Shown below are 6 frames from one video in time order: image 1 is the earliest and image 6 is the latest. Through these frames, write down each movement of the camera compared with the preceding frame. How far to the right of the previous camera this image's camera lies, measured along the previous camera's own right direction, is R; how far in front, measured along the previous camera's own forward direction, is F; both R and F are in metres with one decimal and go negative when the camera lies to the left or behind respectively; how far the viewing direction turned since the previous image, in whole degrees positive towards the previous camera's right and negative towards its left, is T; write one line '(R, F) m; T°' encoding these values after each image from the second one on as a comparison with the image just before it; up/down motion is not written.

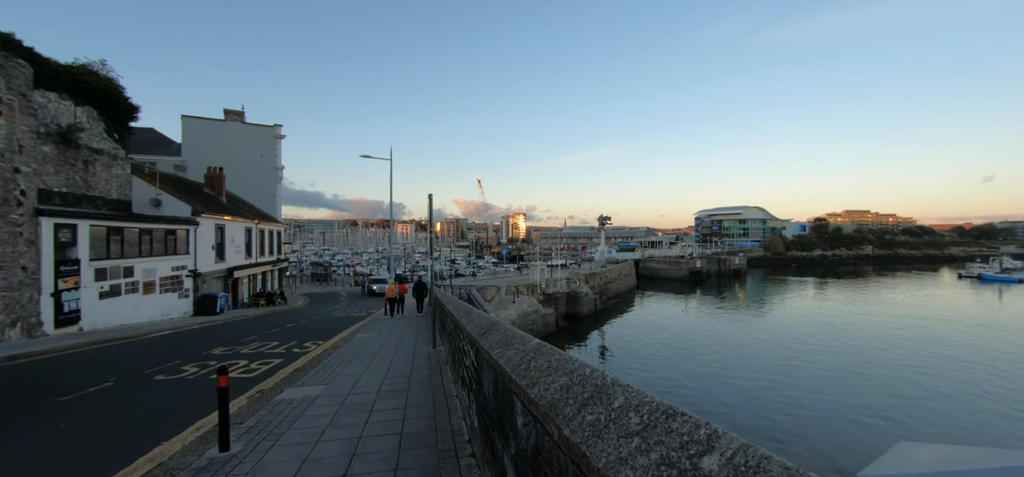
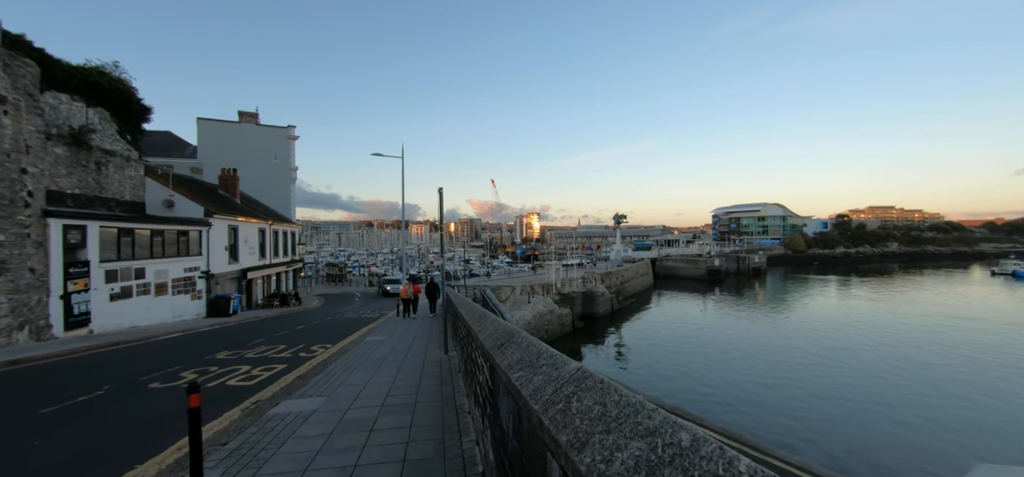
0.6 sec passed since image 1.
(-0.1, +0.7) m; -2°
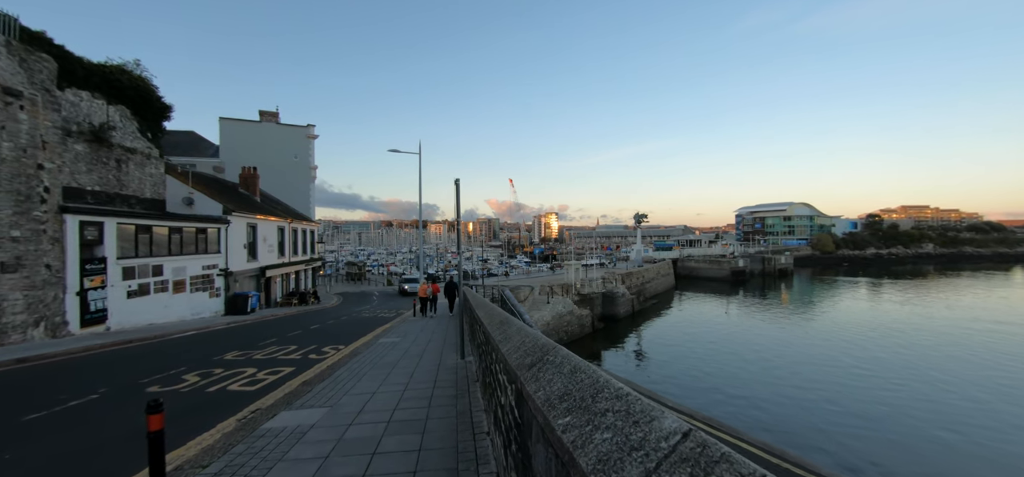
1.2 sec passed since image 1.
(-0.1, +0.8) m; -3°
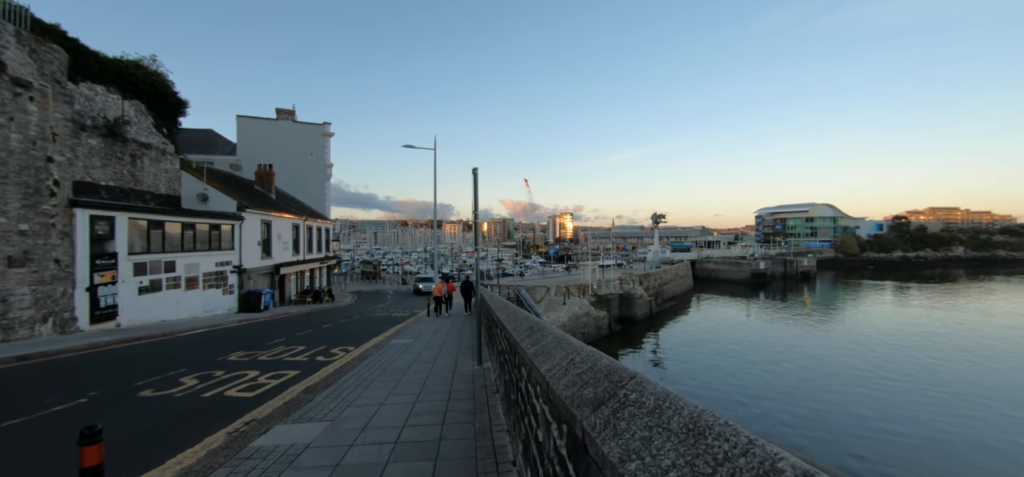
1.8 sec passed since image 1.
(-0.2, +0.7) m; -2°
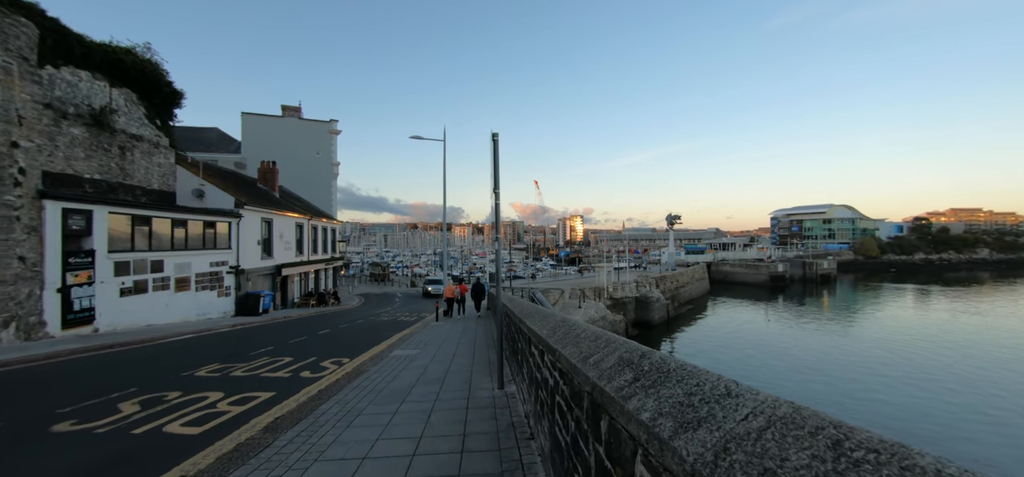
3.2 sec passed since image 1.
(-0.3, +1.6) m; -1°
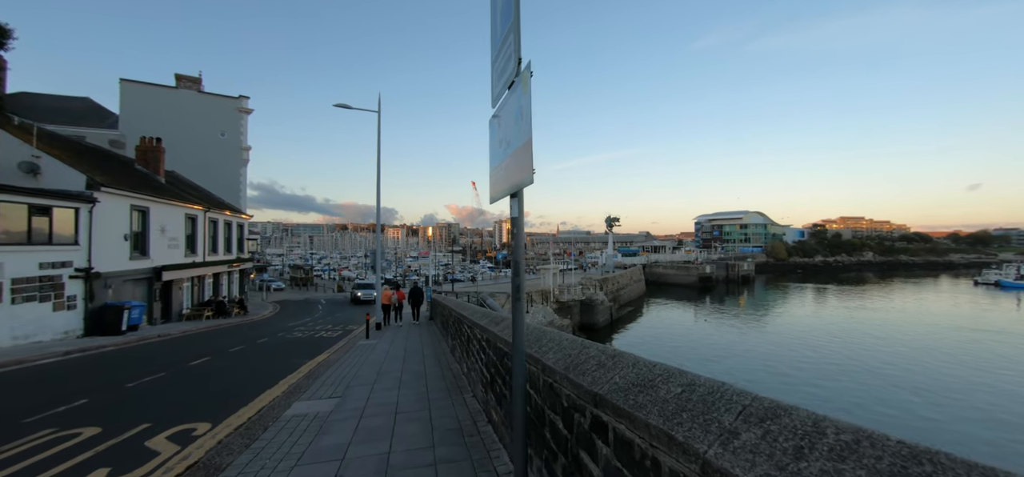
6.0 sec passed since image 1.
(-0.5, +2.8) m; +9°
